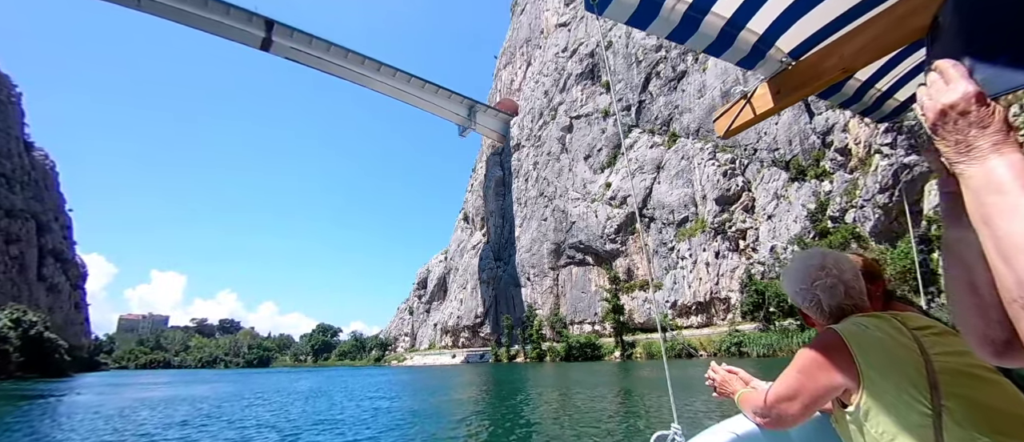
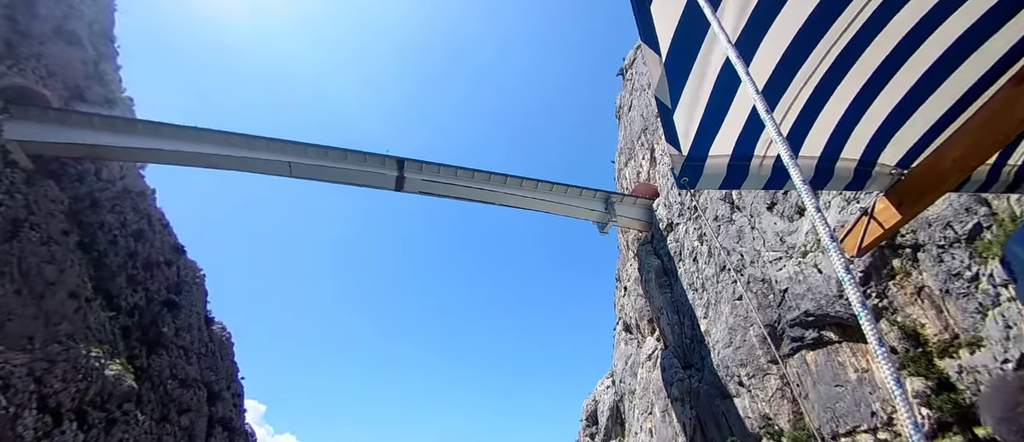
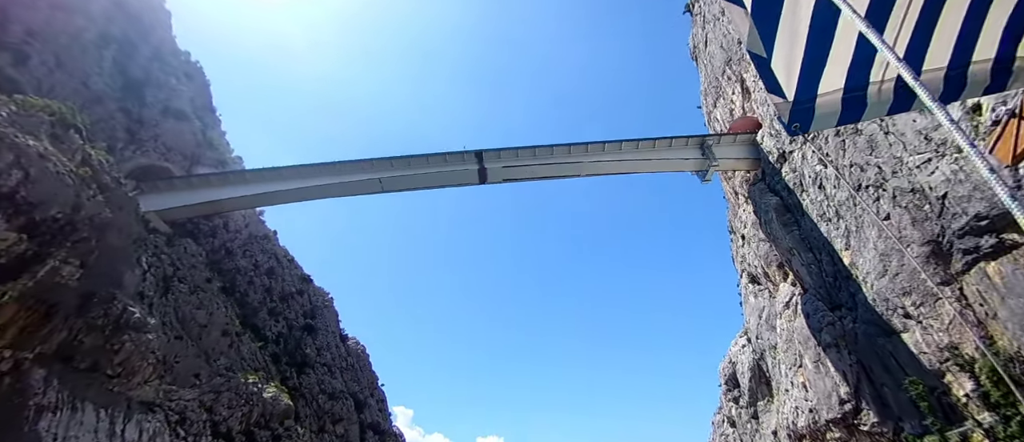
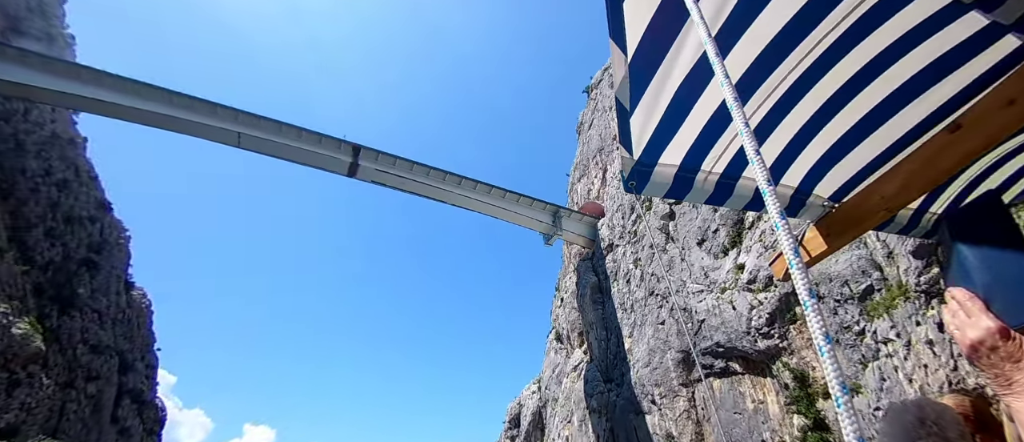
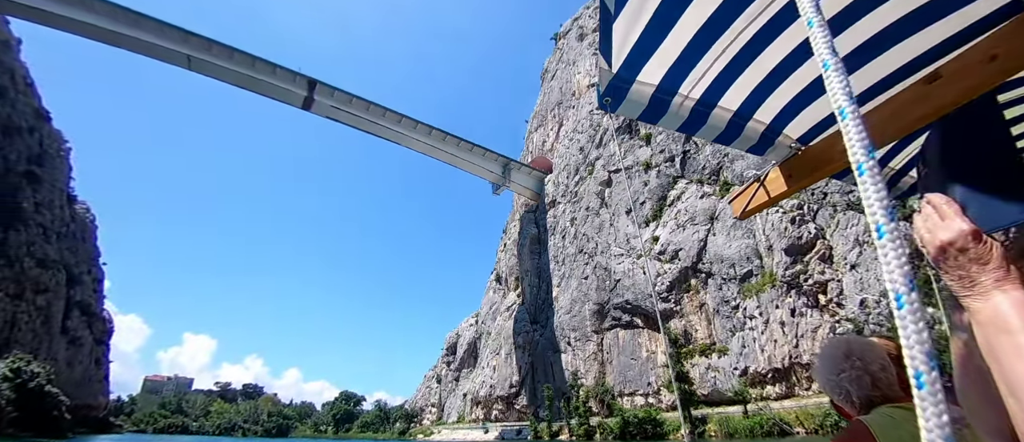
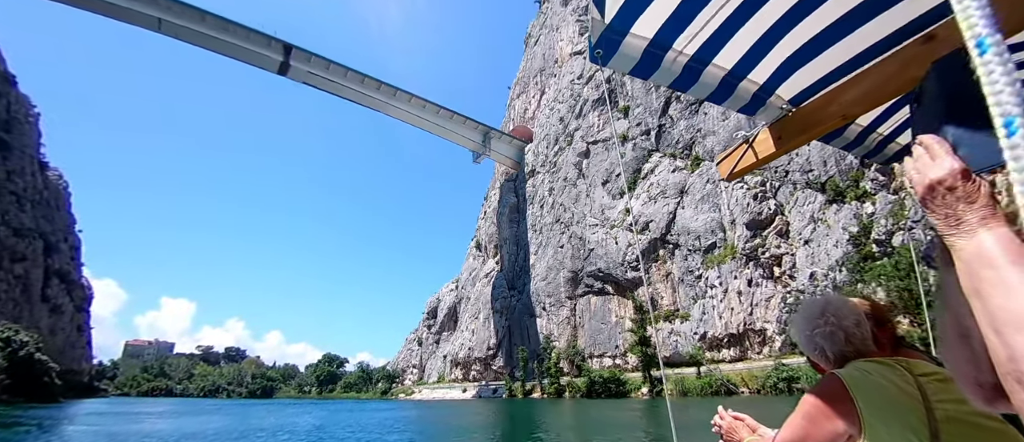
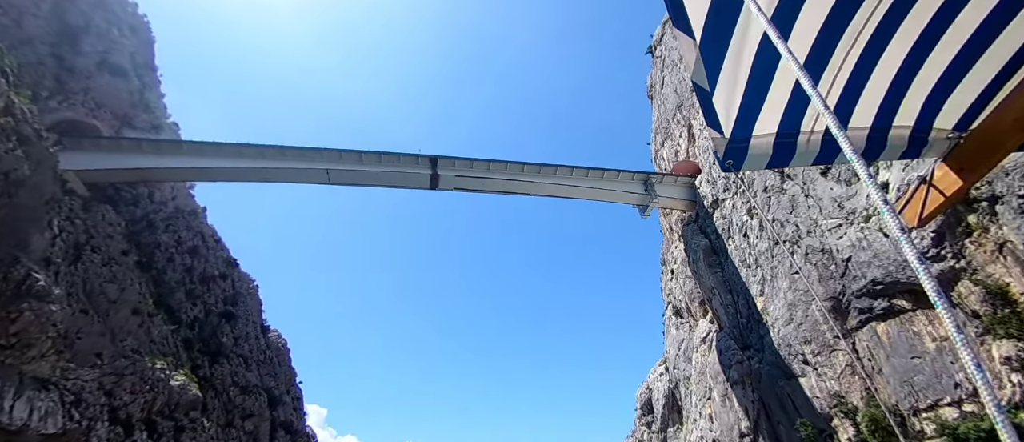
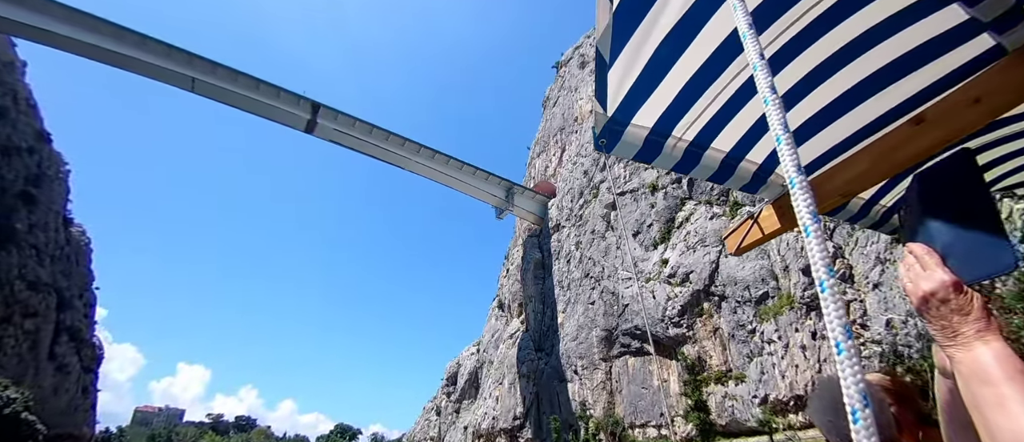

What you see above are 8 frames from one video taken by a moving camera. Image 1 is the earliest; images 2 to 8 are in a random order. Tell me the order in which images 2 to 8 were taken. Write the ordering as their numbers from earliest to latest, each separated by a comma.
6, 5, 8, 4, 2, 7, 3
